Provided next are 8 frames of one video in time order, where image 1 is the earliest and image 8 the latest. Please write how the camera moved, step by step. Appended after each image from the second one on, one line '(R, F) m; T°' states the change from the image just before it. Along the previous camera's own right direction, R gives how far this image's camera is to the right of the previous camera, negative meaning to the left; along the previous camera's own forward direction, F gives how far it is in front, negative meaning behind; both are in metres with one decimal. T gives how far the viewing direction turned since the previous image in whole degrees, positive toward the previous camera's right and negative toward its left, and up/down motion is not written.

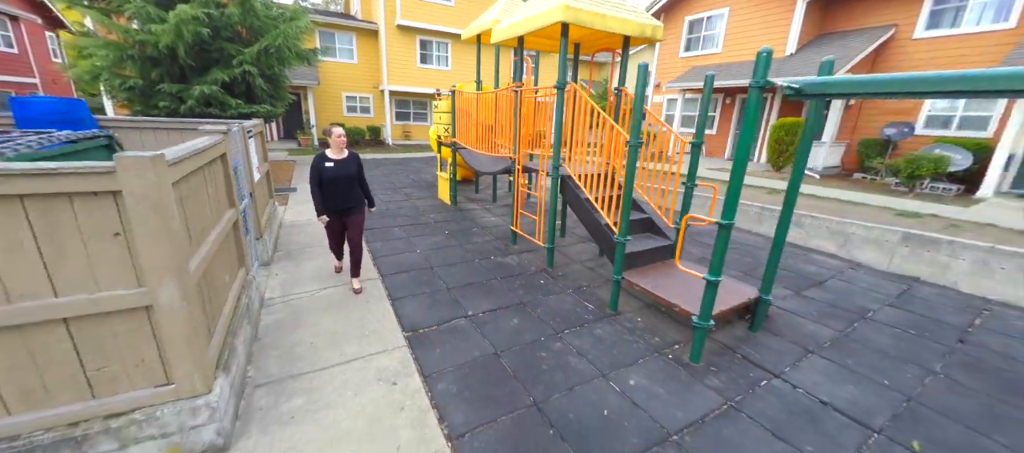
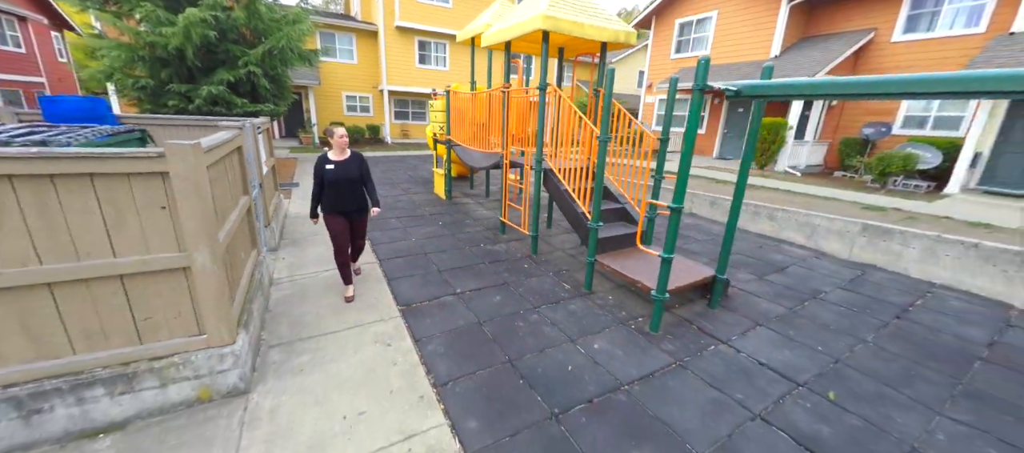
(+0.1, -0.3) m; 0°
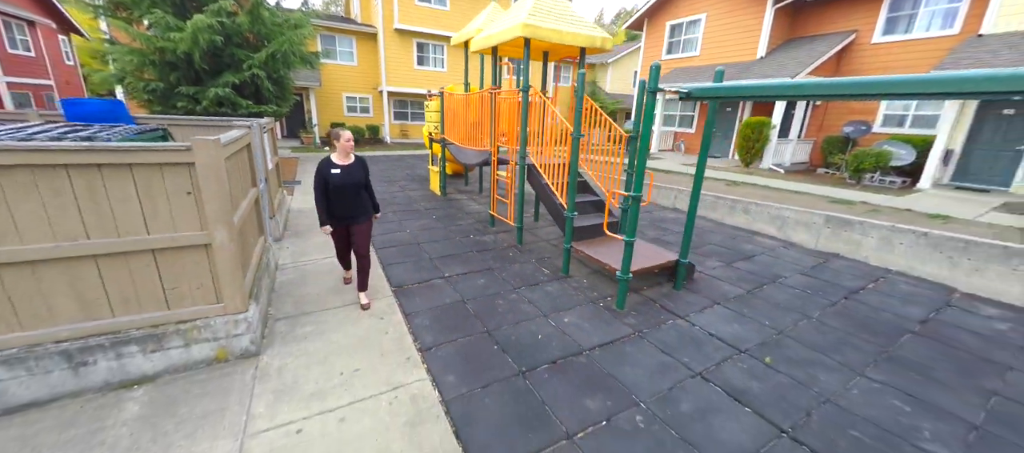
(+0.2, -0.3) m; 0°
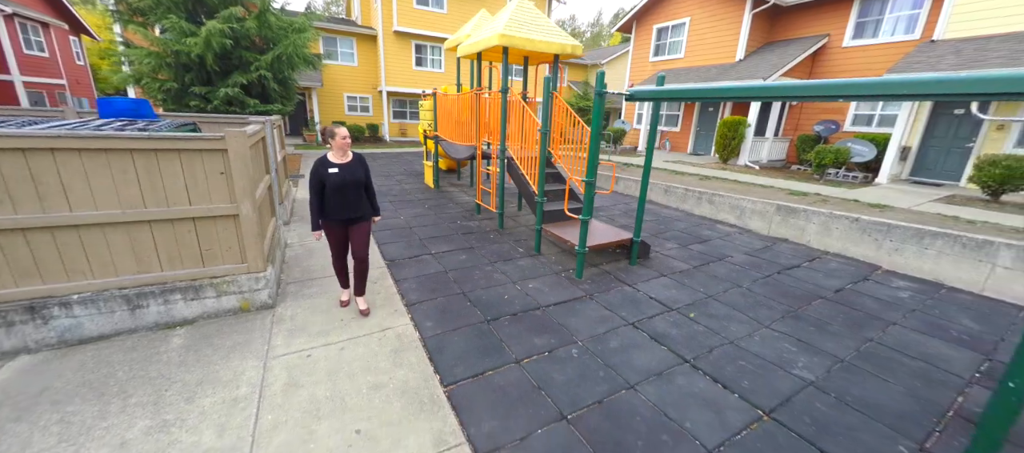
(+0.3, -0.6) m; 0°
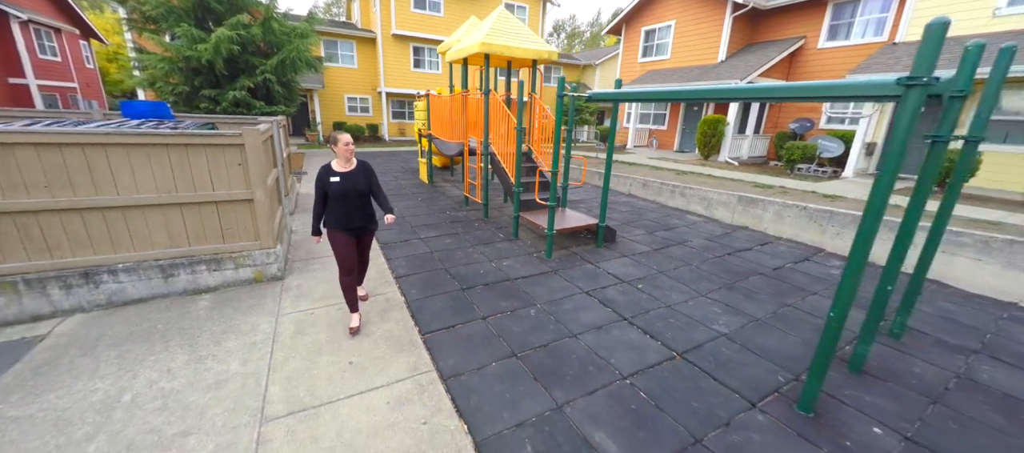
(+0.3, -0.5) m; 0°
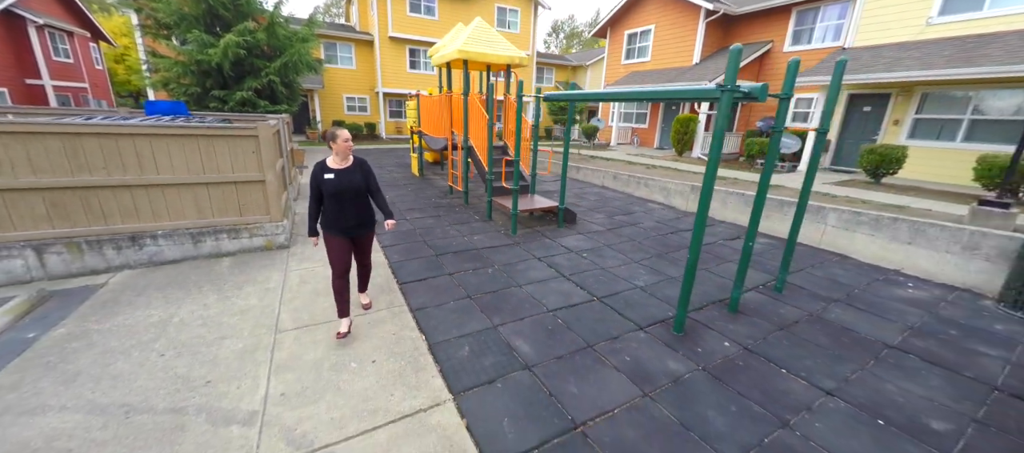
(+0.4, -0.7) m; 0°
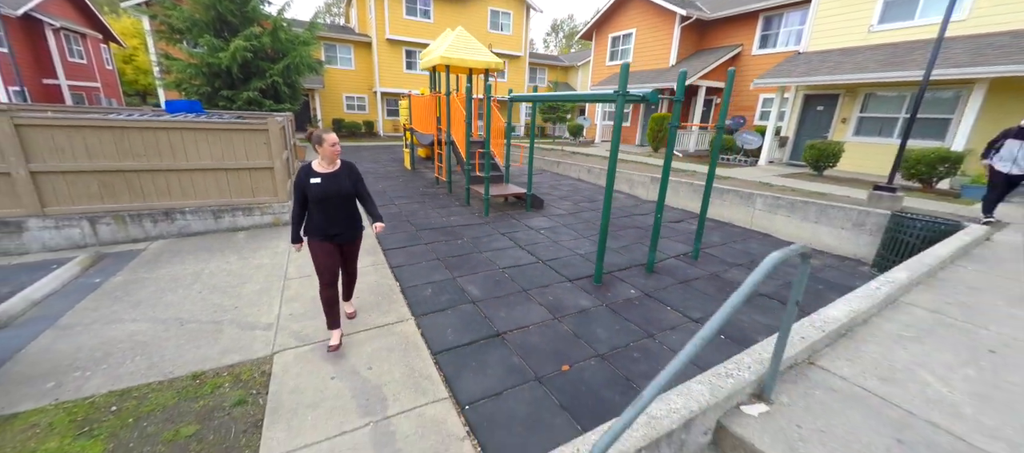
(+0.5, -0.8) m; 0°
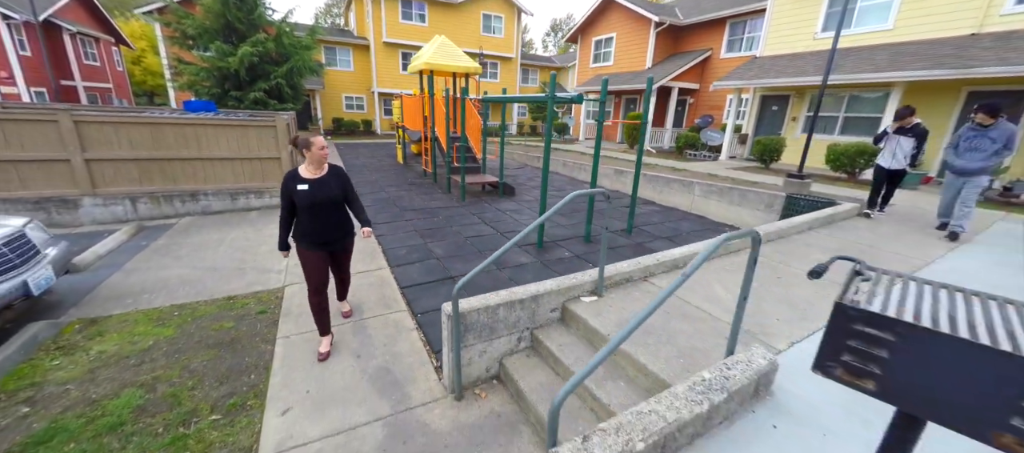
(+0.5, -0.9) m; 0°
